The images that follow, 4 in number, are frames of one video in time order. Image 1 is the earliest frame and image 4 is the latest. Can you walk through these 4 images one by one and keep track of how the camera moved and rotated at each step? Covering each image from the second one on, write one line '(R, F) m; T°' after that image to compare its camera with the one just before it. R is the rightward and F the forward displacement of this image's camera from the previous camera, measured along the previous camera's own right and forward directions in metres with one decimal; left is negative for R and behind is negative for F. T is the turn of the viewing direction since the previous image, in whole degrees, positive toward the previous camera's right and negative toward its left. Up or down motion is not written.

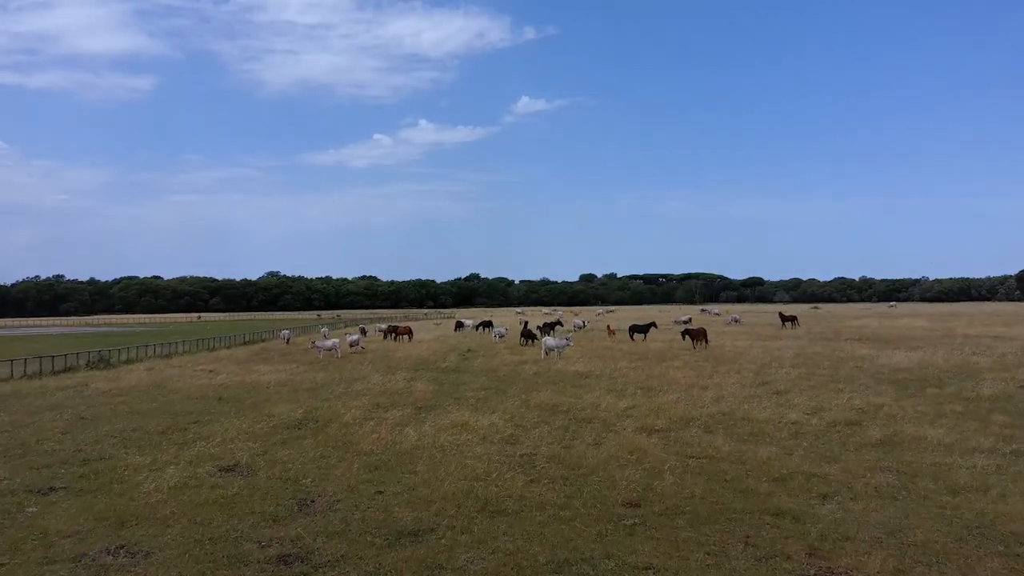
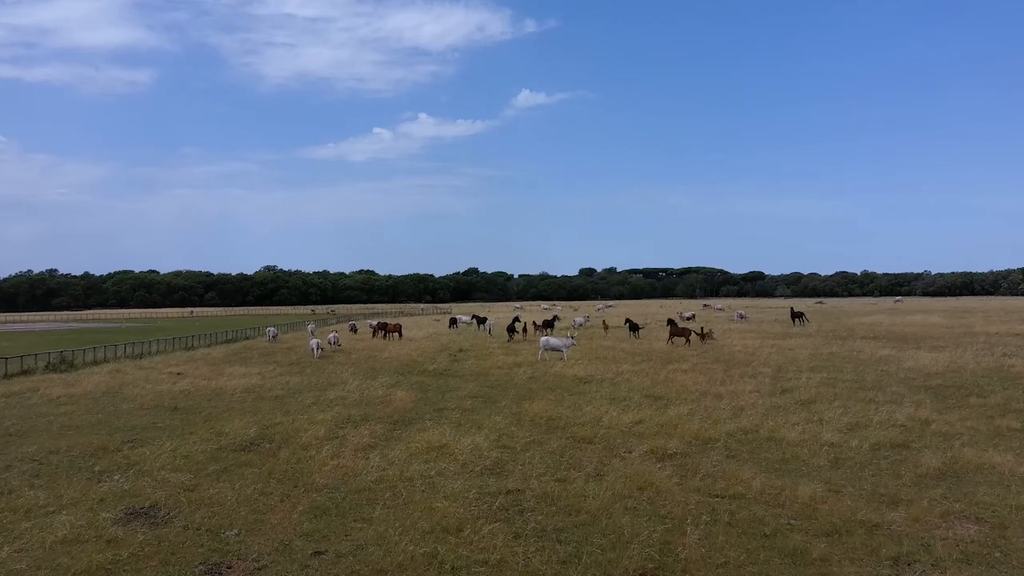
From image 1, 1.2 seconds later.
(+0.2, +2.4) m; 0°
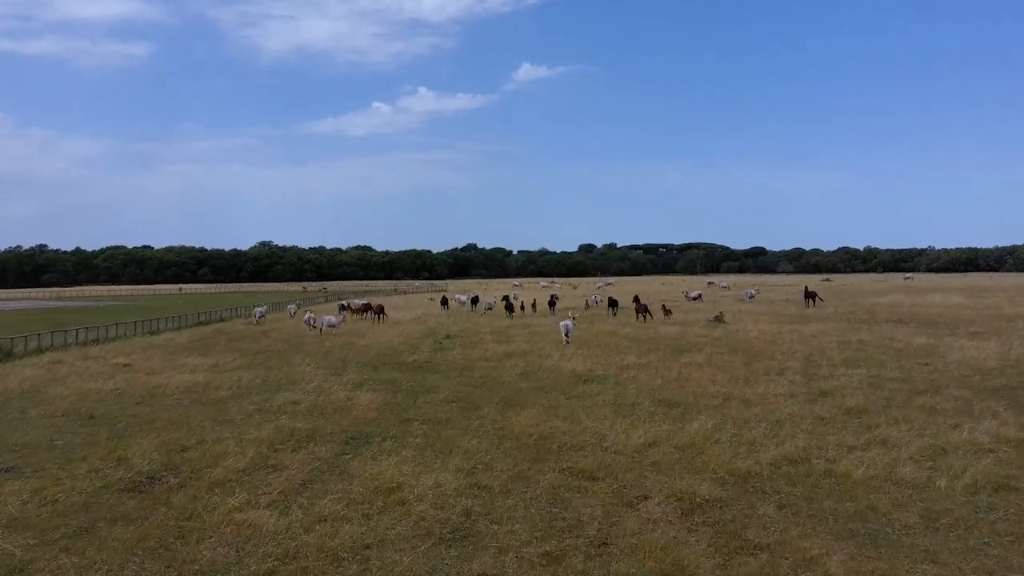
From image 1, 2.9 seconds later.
(+0.3, +3.4) m; 0°
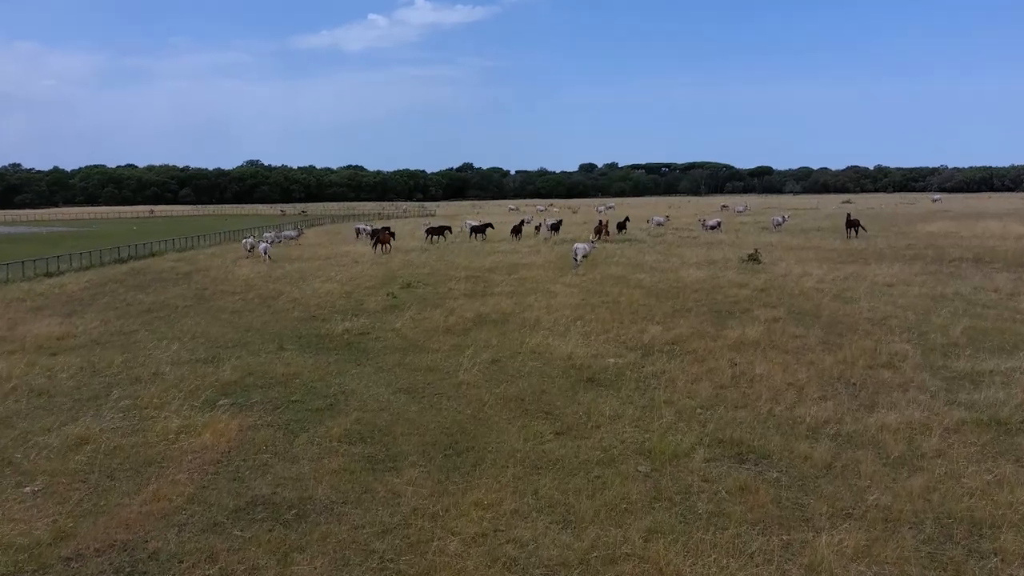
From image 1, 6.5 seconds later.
(+0.7, +7.4) m; 0°
